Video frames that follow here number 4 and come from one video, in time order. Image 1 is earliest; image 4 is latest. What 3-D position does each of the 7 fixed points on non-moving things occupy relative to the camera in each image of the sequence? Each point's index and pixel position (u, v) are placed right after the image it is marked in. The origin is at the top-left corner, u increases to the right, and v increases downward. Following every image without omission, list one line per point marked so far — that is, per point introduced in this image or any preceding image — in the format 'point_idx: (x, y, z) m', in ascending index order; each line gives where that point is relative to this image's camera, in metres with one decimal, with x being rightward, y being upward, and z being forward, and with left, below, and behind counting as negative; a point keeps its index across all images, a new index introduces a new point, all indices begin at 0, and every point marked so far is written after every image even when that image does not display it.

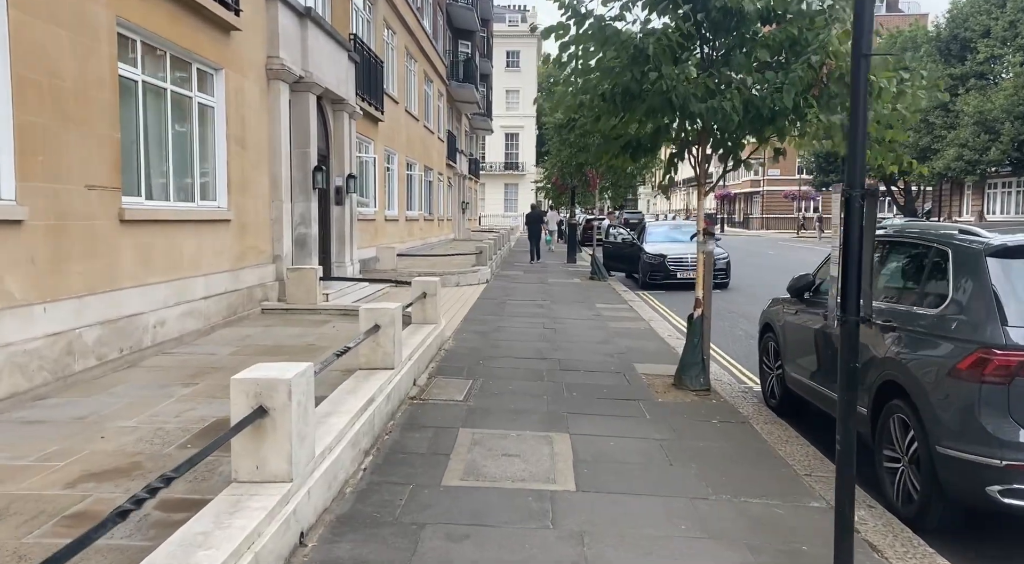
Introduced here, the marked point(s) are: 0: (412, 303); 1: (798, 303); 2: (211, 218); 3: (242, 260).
0: (-1.1, -0.2, +7.7) m
1: (+2.6, -0.2, +6.1) m
2: (-3.7, +0.8, +8.2) m
3: (-3.7, +0.3, +9.1) m
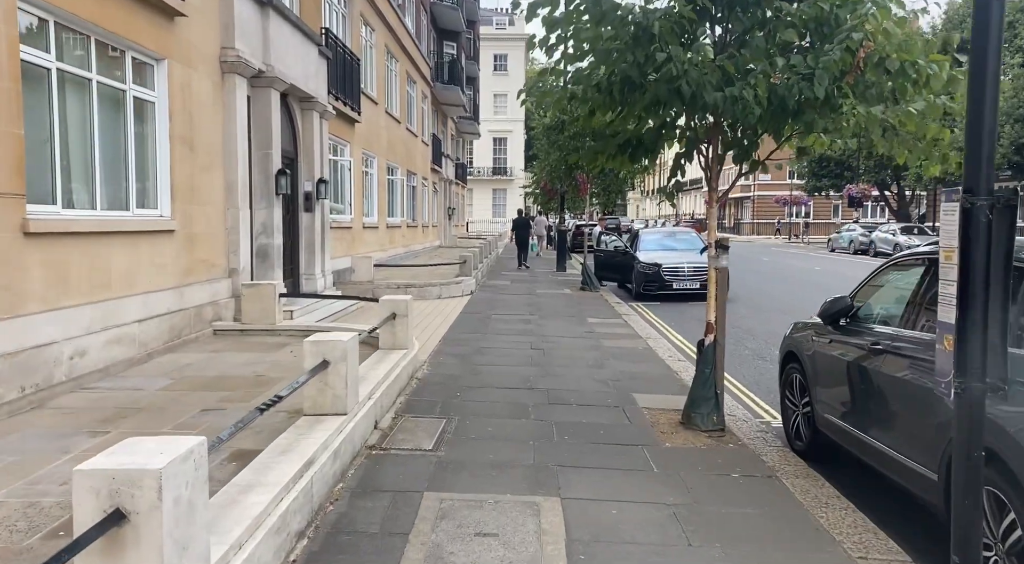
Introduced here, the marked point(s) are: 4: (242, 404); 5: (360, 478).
0: (-1.3, -0.4, +6.7) m
1: (+2.4, -0.4, +5.2) m
2: (-3.9, +0.6, +7.2) m
3: (-3.9, +0.1, +8.0) m
4: (-2.2, -1.0, +5.5) m
5: (-1.0, -1.3, +4.4) m
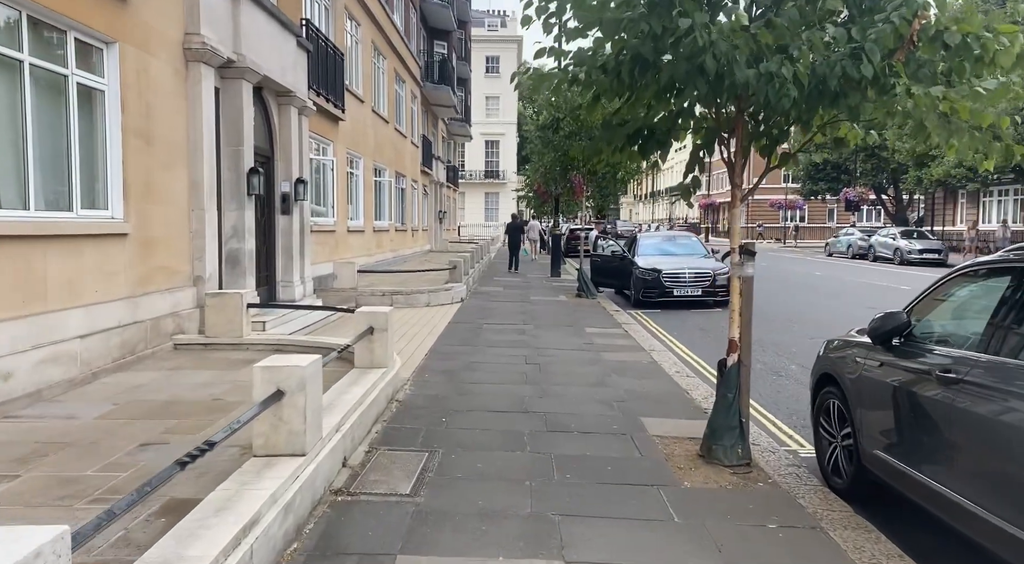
0: (-1.4, -0.5, +5.9) m
1: (+2.4, -0.4, +4.4) m
2: (-3.9, +0.5, +6.3) m
3: (-3.9, 0.0, +7.2) m
4: (-2.3, -1.1, +4.7) m
5: (-1.0, -1.4, +3.6) m
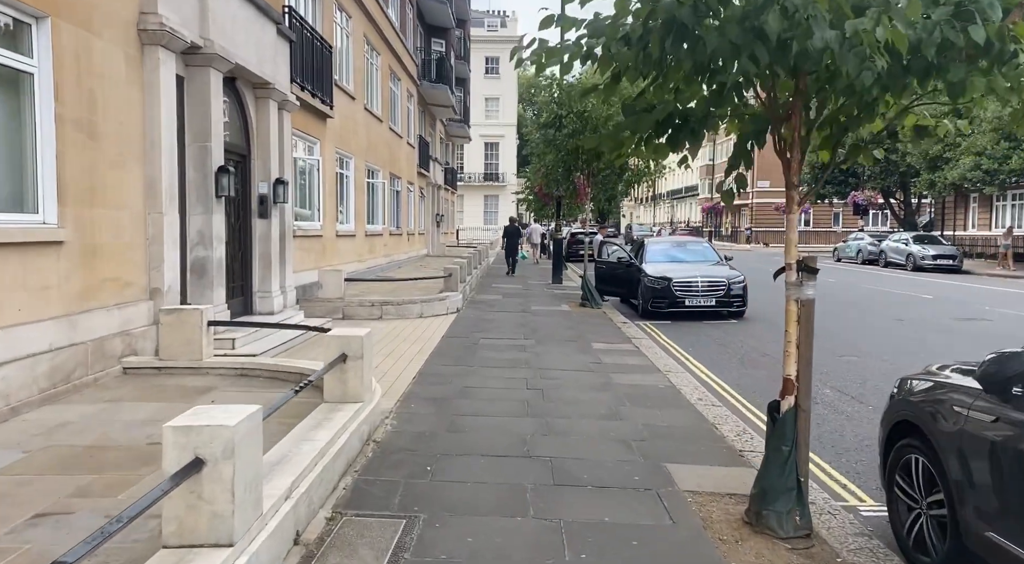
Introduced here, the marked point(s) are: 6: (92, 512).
0: (-1.4, -0.7, +4.9) m
1: (+2.4, -0.6, +3.4) m
2: (-3.9, +0.3, +5.4) m
3: (-3.9, -0.2, +6.2) m
4: (-2.3, -1.2, +3.7) m
5: (-1.0, -1.5, +2.6) m
6: (-2.2, -1.2, +3.6) m
